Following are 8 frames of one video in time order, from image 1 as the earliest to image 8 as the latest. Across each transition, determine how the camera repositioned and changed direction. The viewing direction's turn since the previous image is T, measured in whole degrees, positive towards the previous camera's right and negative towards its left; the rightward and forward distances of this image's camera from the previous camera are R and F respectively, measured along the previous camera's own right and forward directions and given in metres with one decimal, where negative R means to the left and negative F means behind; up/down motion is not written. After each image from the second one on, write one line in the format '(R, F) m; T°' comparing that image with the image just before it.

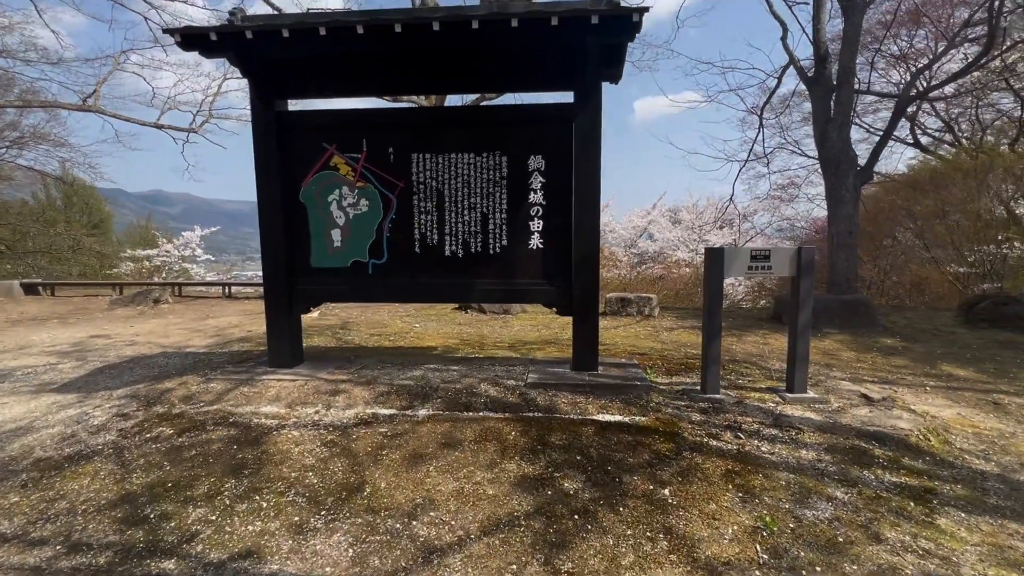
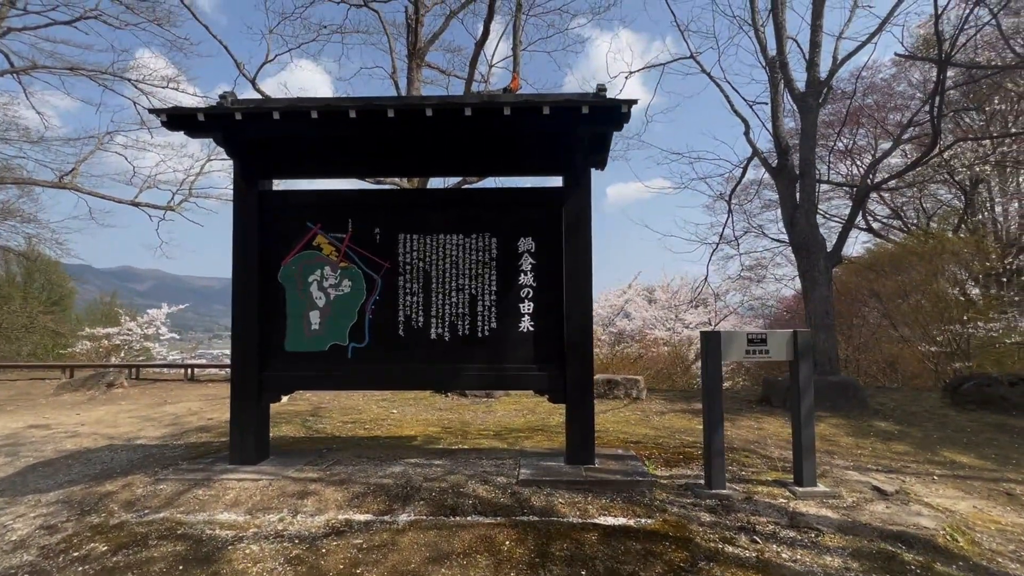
(-0.1, +0.2) m; +3°
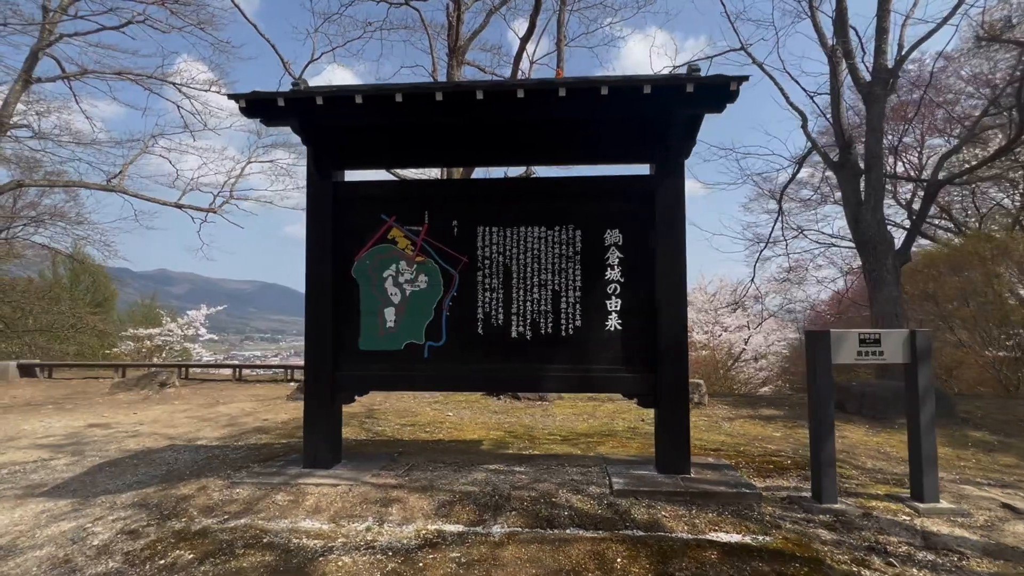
(-0.6, +0.3) m; -3°
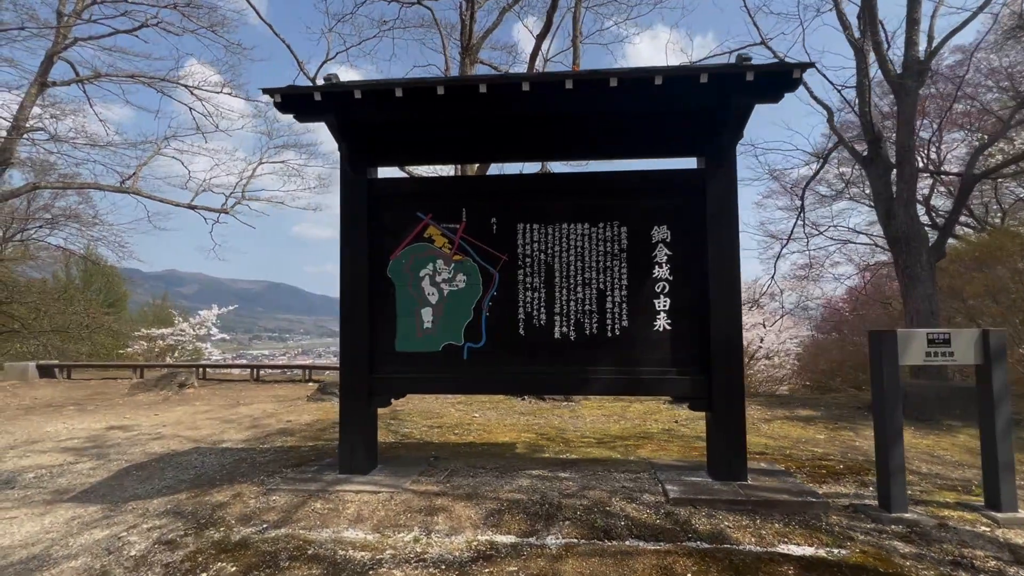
(-0.4, +0.2) m; -1°
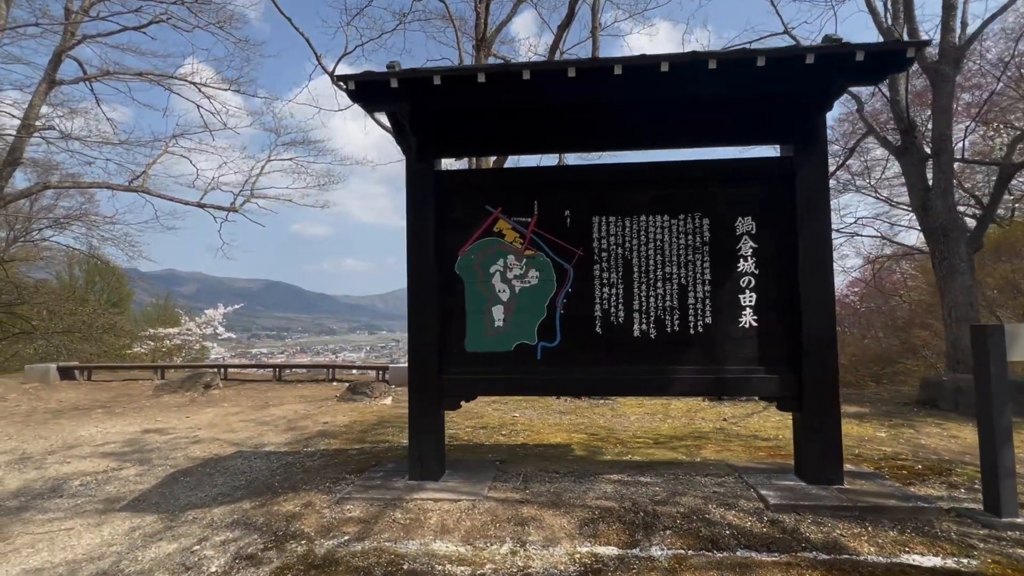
(-0.7, +0.2) m; 0°
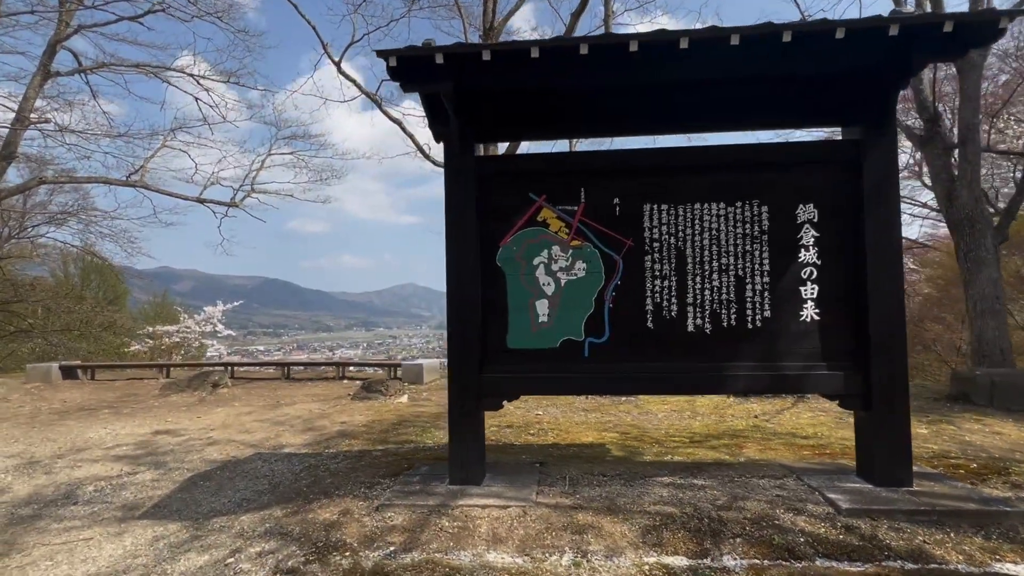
(-0.4, +0.3) m; 0°
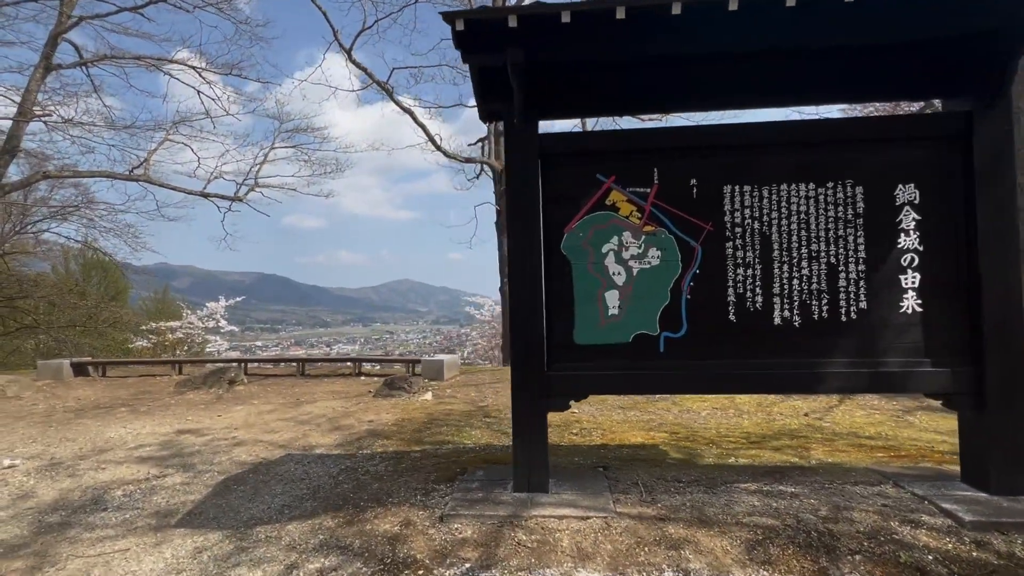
(-0.6, +0.4) m; 0°
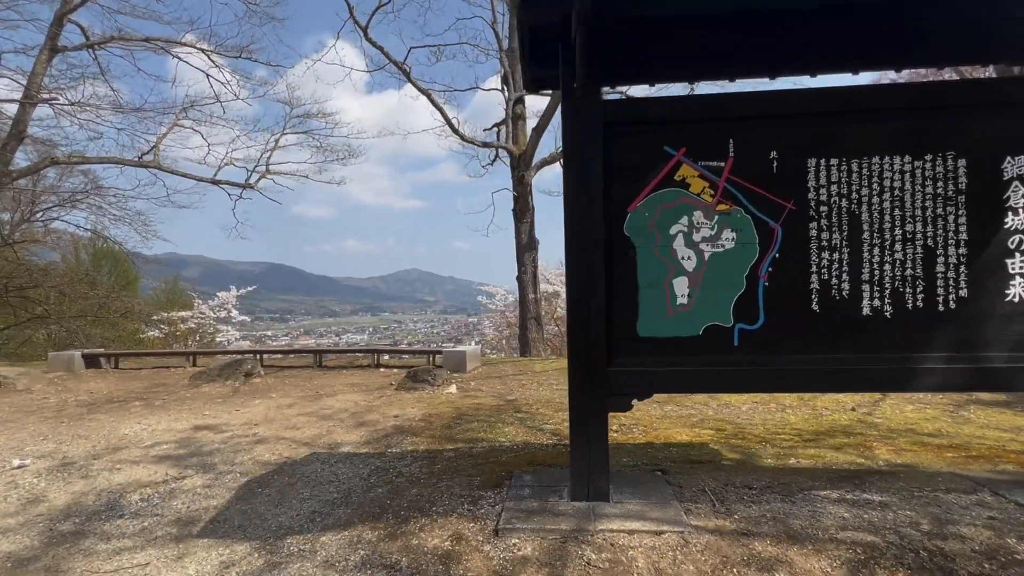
(-0.4, +0.4) m; -1°
